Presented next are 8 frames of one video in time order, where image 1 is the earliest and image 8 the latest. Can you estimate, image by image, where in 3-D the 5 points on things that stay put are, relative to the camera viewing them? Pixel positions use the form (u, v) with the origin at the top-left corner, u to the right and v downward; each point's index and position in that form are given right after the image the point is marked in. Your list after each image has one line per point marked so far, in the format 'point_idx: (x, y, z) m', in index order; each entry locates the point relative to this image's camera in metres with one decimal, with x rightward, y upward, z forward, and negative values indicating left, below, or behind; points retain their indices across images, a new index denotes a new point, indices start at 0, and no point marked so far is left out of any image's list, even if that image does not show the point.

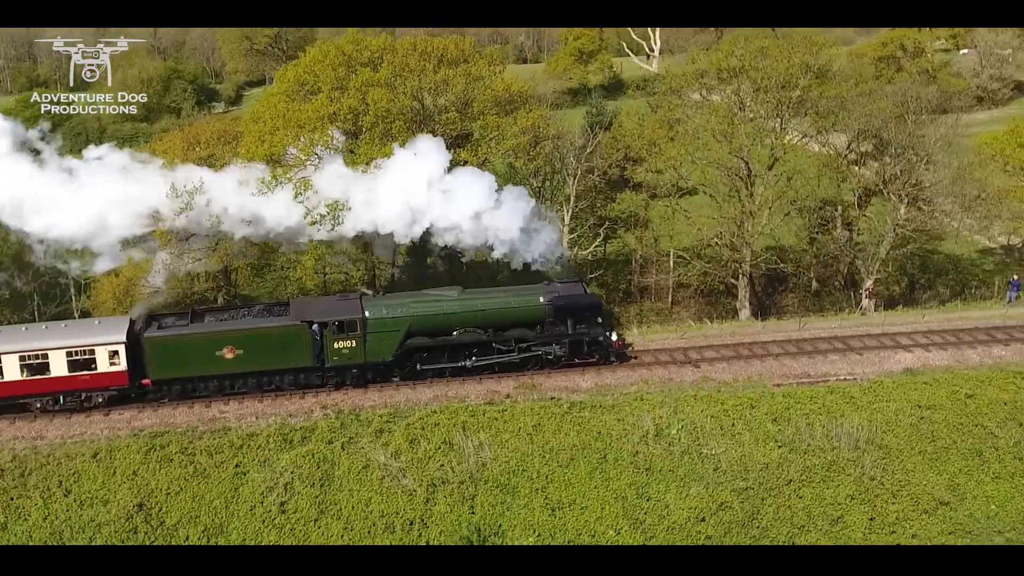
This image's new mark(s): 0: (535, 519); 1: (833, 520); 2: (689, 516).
0: (+0.8, -9.2, +13.7) m
1: (+12.2, -9.2, +13.7) m
2: (+6.8, -9.0, +13.5) m
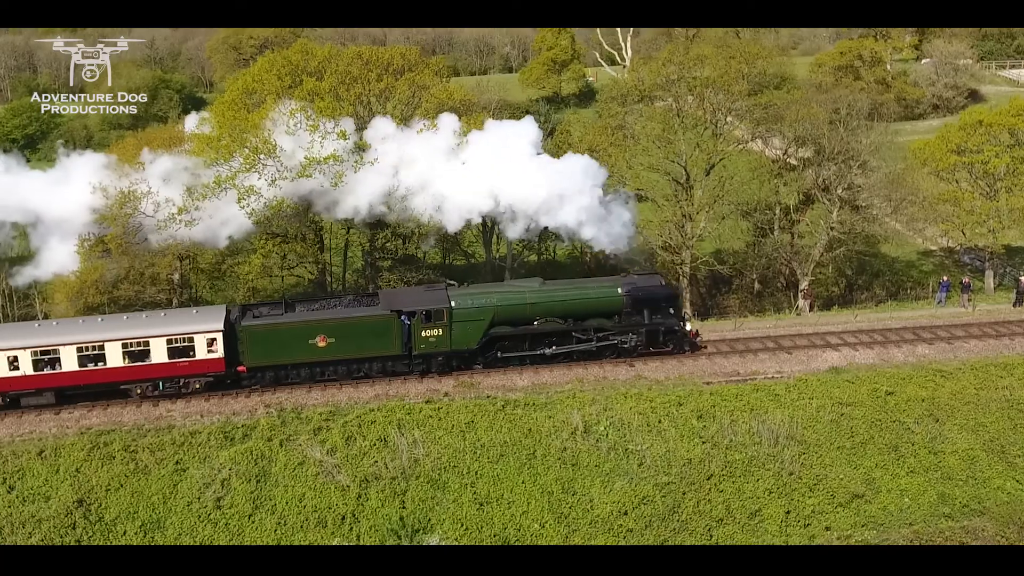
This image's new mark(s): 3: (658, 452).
0: (-2.1, -9.2, +14.1) m
1: (+9.3, -9.2, +14.1) m
2: (+3.9, -9.0, +13.8) m
3: (+6.1, -7.0, +14.5) m
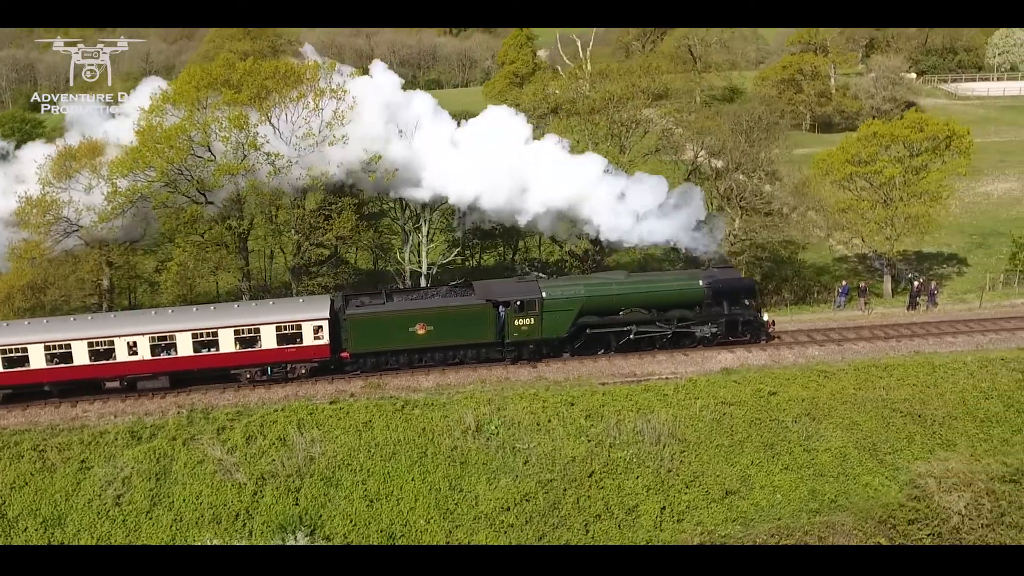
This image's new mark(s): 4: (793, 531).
0: (-6.8, -9.3, +14.5) m
1: (+4.6, -9.3, +14.5) m
2: (-0.8, -9.1, +14.3) m
3: (+1.3, -7.1, +15.0) m
4: (+11.1, -9.6, +13.5) m
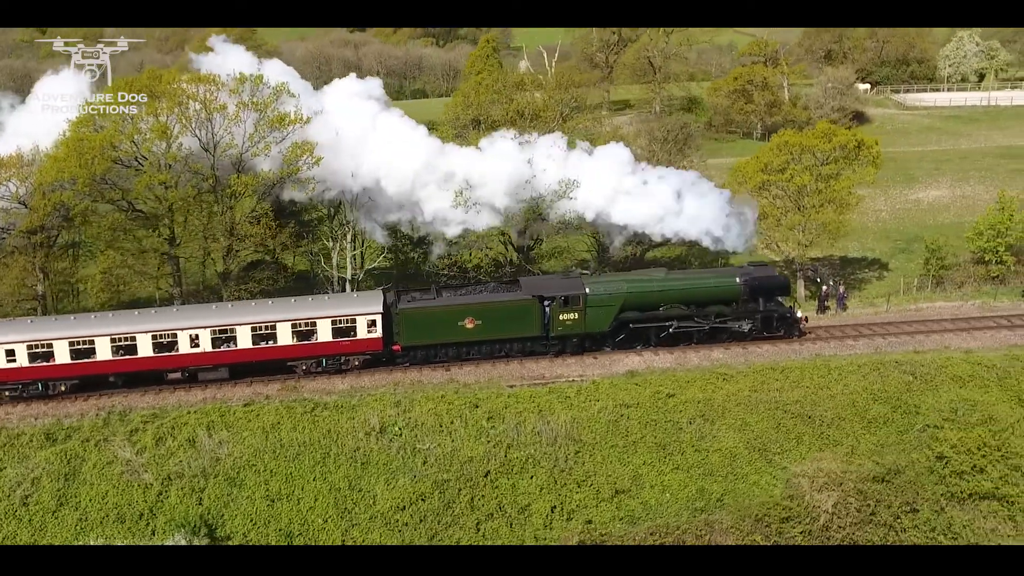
0: (-11.2, -9.5, +14.8) m
1: (+0.2, -9.5, +14.8) m
2: (-5.2, -9.3, +14.6) m
3: (-3.1, -7.3, +15.4) m
4: (+6.7, -9.8, +13.8) m
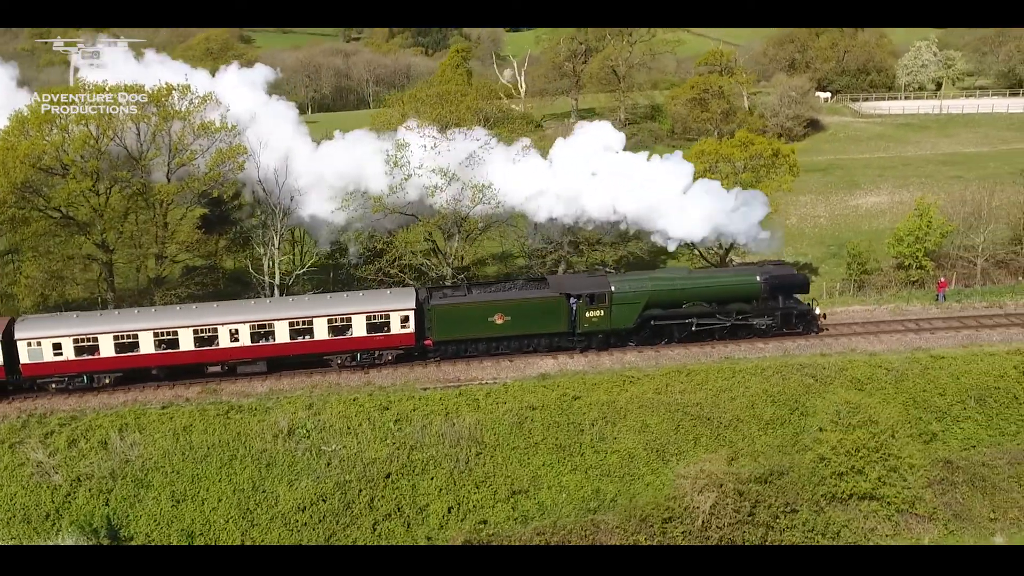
0: (-15.5, -9.7, +15.0) m
1: (-4.2, -9.7, +15.0) m
2: (-9.5, -9.5, +14.8) m
3: (-7.4, -7.5, +15.6) m
4: (+2.4, -10.0, +14.0) m
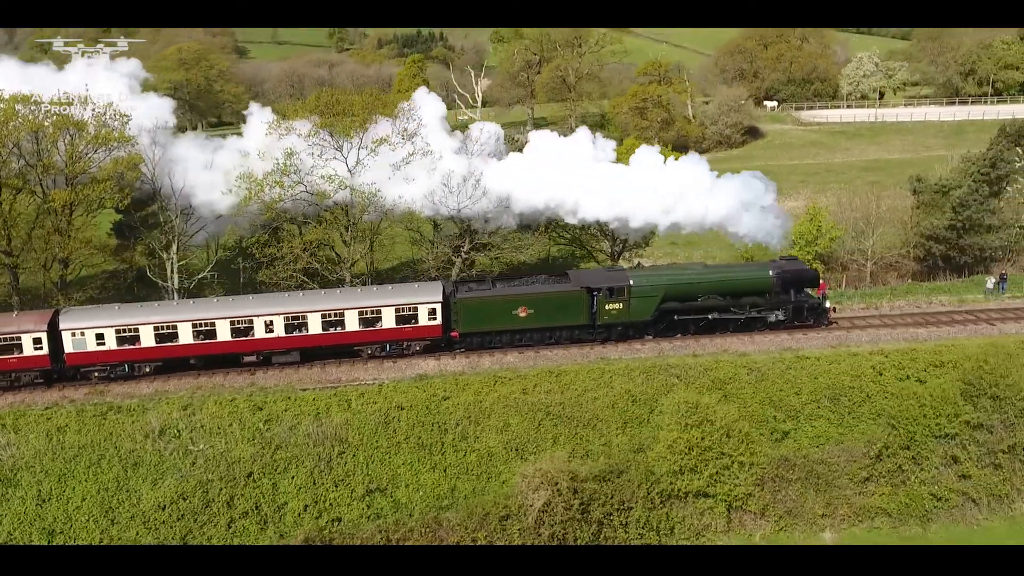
0: (-21.7, -9.8, +15.2) m
1: (-10.4, -9.8, +15.2) m
2: (-15.8, -9.6, +15.0) m
3: (-13.6, -7.6, +15.8) m
4: (-3.9, -10.0, +14.2) m
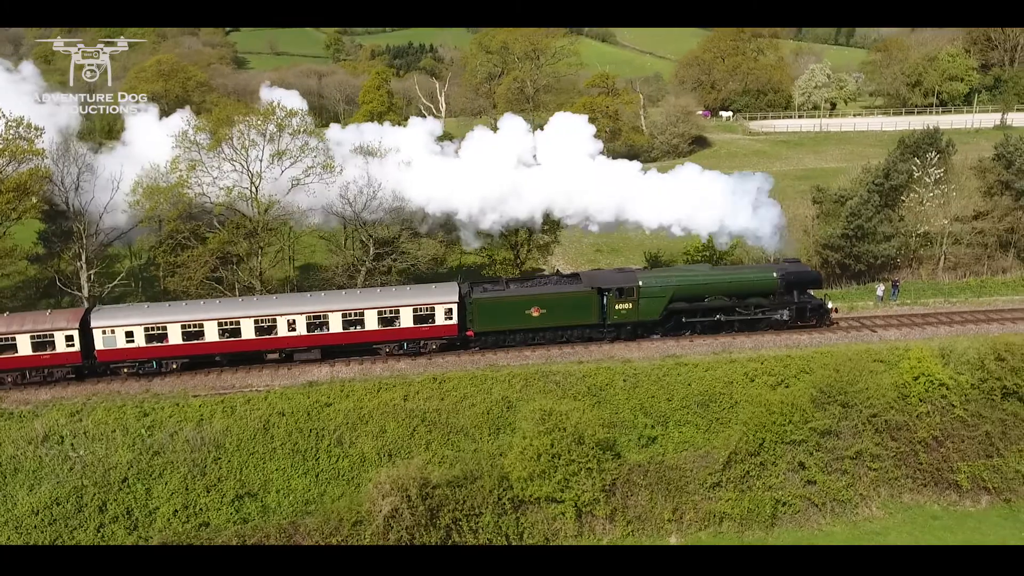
0: (-27.5, -10.2, +15.4) m
1: (-16.2, -10.1, +15.4) m
2: (-21.5, -9.9, +15.2) m
3: (-19.4, -8.0, +16.1) m
4: (-9.7, -10.4, +14.4) m
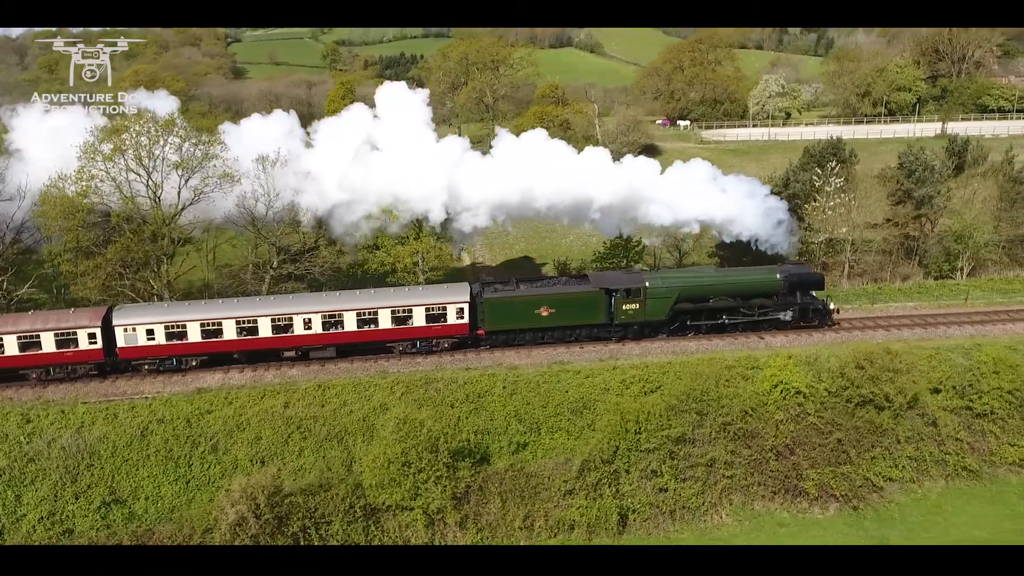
0: (-33.3, -10.5, +15.4) m
1: (-21.9, -10.4, +15.3) m
2: (-27.3, -10.2, +15.2) m
3: (-25.2, -8.3, +16.1) m
4: (-15.4, -10.7, +14.3) m
